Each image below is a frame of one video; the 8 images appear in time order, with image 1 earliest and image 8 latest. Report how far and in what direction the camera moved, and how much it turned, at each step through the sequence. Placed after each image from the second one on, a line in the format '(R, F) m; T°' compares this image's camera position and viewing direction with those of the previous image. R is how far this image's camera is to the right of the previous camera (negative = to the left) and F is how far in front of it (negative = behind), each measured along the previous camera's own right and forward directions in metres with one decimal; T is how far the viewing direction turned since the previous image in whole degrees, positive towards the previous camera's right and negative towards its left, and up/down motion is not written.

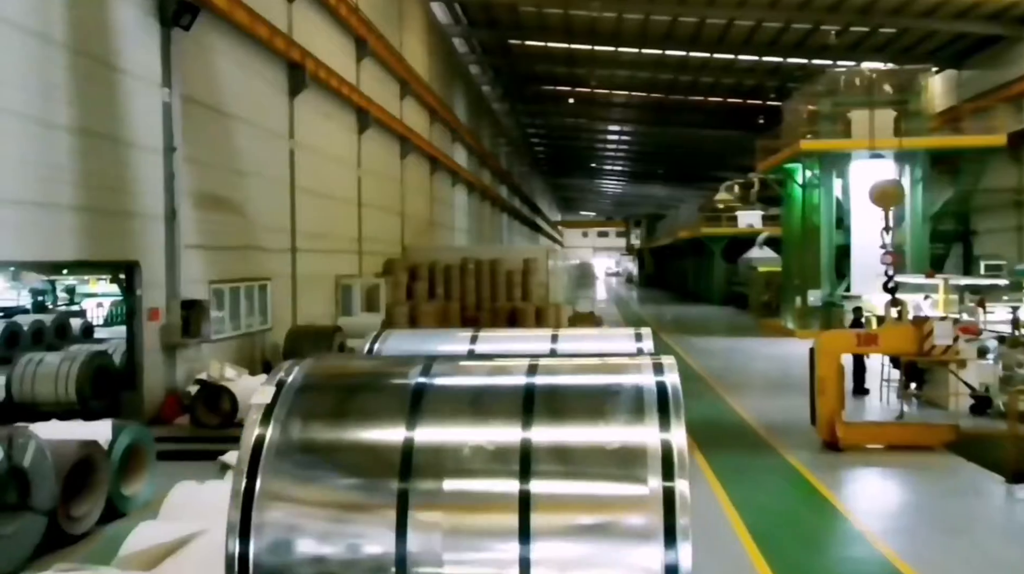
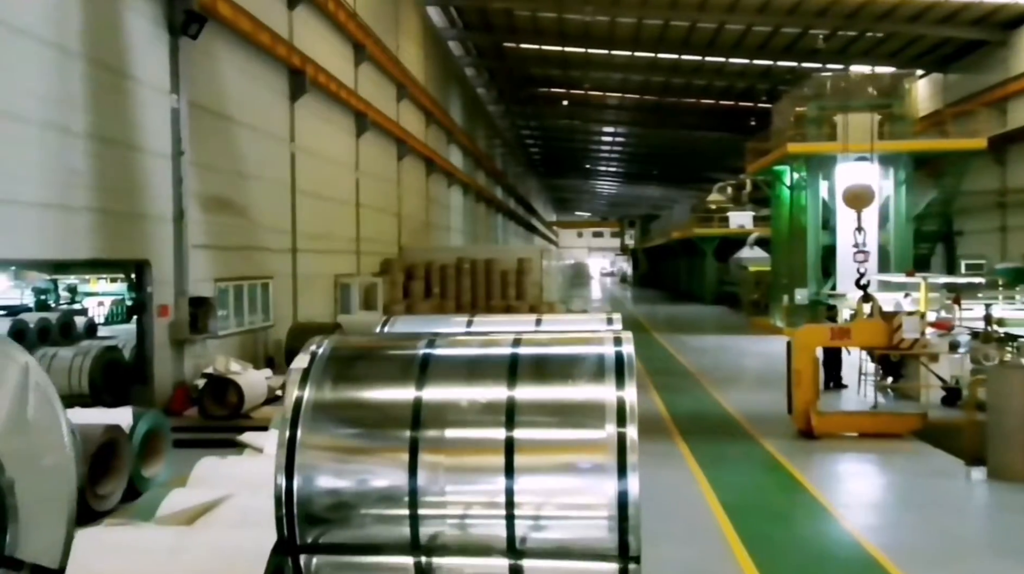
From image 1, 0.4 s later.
(0.0, -0.4) m; 0°
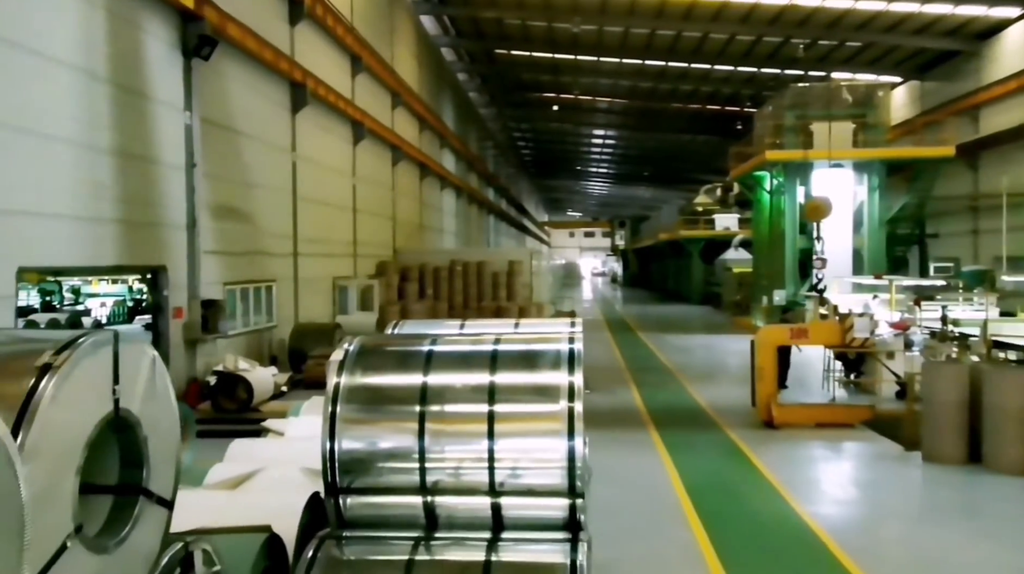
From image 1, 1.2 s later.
(0.0, -0.7) m; +1°
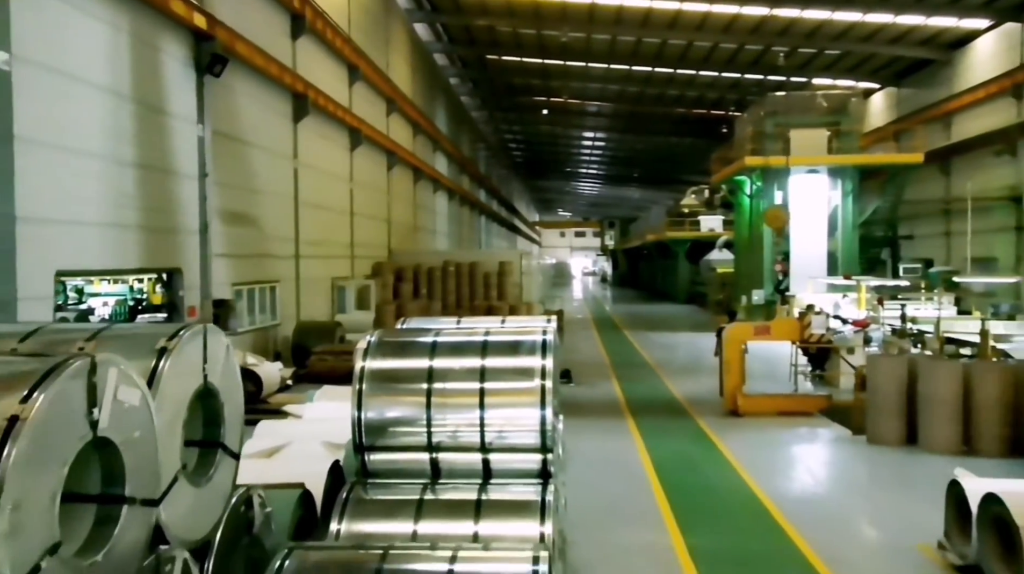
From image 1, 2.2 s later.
(0.0, -0.7) m; +1°
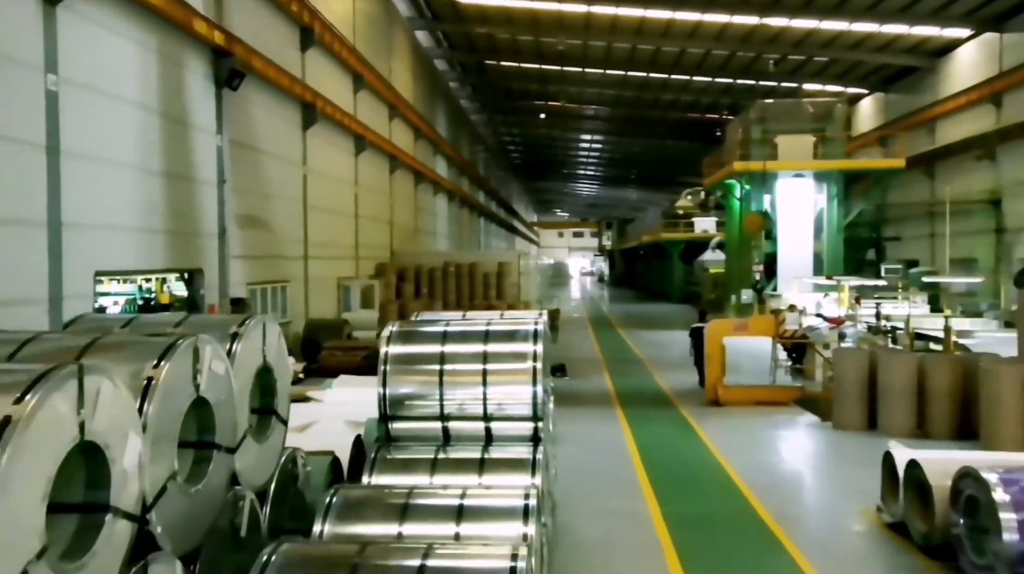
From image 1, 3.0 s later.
(0.0, -0.7) m; 0°
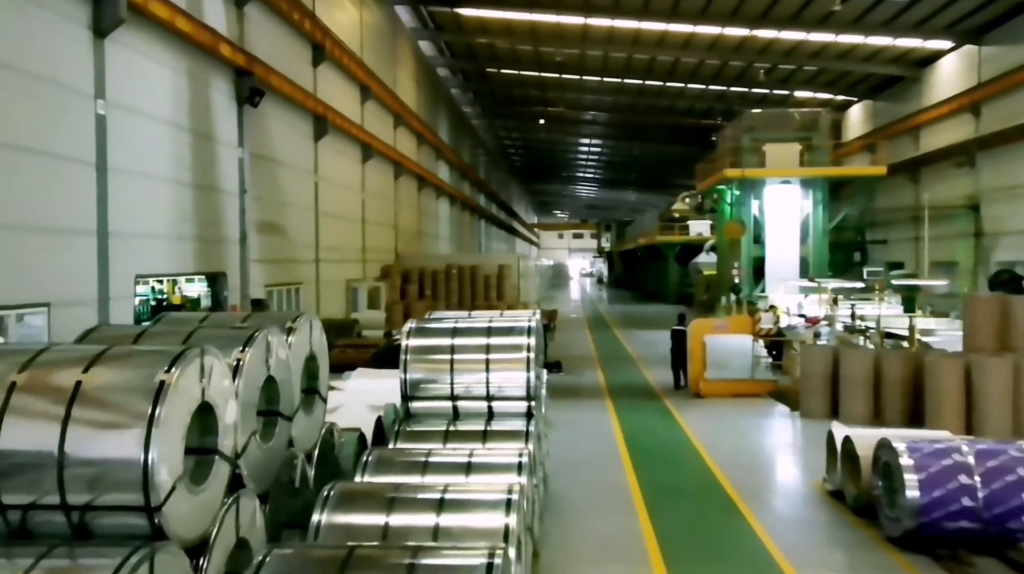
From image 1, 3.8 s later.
(0.0, -0.8) m; 0°
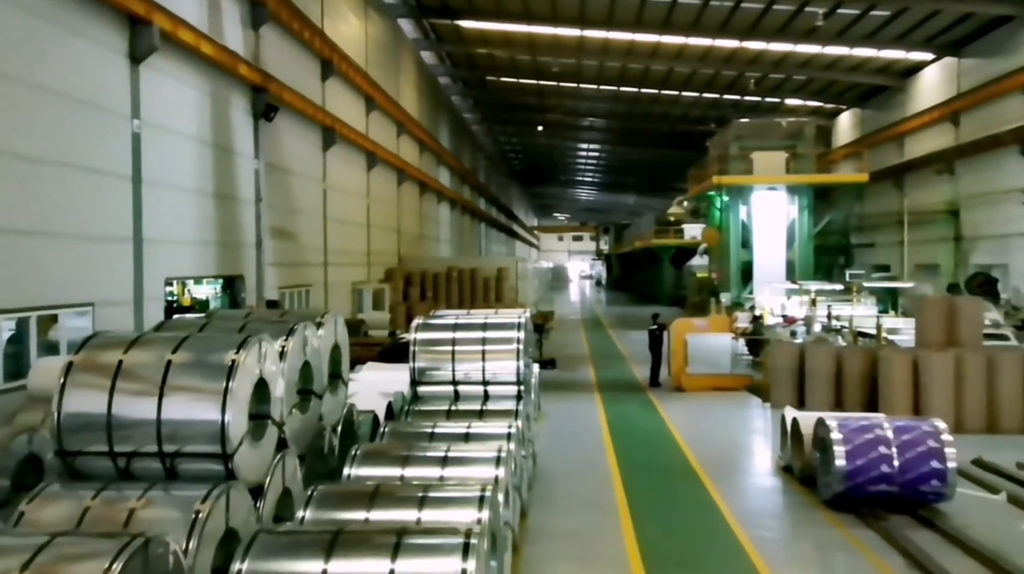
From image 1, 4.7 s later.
(+0.1, -0.8) m; 0°
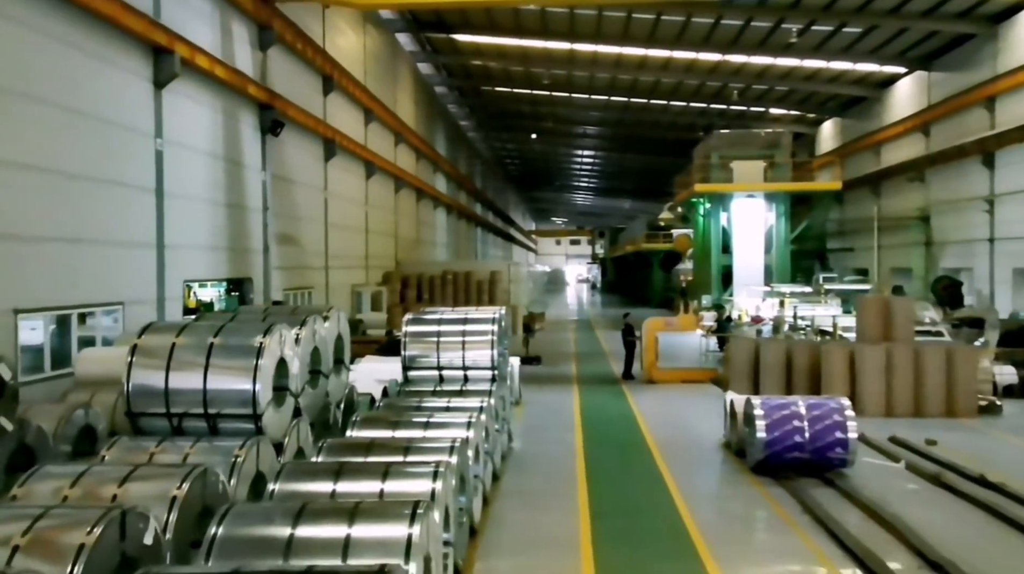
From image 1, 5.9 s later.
(+0.2, -1.0) m; 0°
